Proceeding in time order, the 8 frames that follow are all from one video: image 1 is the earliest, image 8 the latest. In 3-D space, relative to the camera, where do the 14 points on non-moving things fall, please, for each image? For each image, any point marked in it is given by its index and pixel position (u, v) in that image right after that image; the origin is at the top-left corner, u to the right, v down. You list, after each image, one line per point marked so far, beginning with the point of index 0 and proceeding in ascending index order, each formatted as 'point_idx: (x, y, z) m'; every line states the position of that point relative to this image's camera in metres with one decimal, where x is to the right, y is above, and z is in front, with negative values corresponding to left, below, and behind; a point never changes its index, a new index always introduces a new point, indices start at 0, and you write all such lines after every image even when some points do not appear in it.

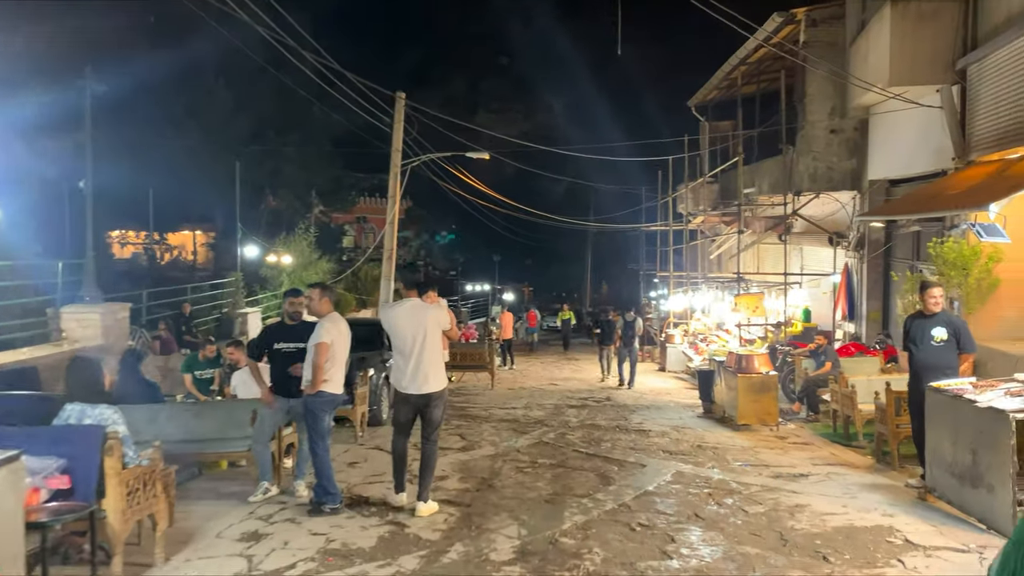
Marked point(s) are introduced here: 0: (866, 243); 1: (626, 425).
0: (+6.3, +0.8, +14.5) m
1: (+1.5, -1.8, +10.5) m
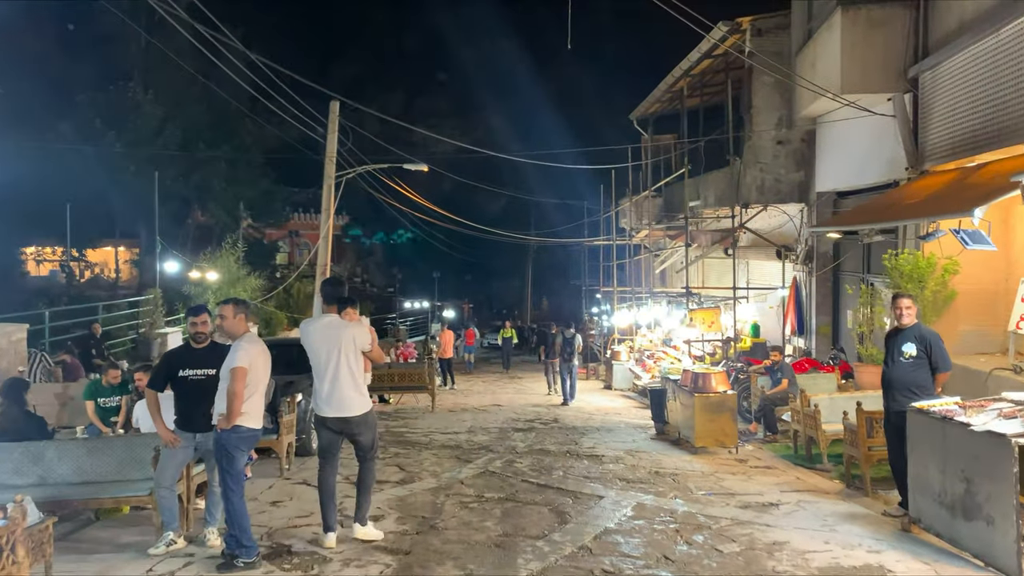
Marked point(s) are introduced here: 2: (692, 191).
0: (+5.3, +0.6, +14.2) m
1: (+0.8, -2.0, +9.9) m
2: (+4.1, +2.1, +18.0) m
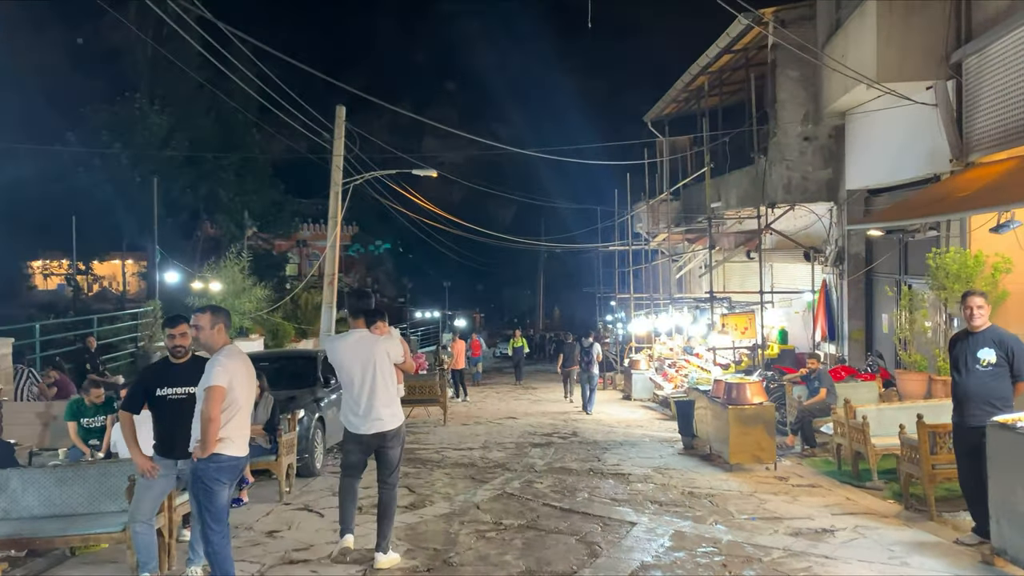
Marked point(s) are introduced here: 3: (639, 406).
0: (+5.6, +0.5, +13.5) m
1: (+1.0, -2.0, +9.1) m
2: (+4.3, +2.0, +17.2) m
3: (+2.5, -2.4, +16.3) m
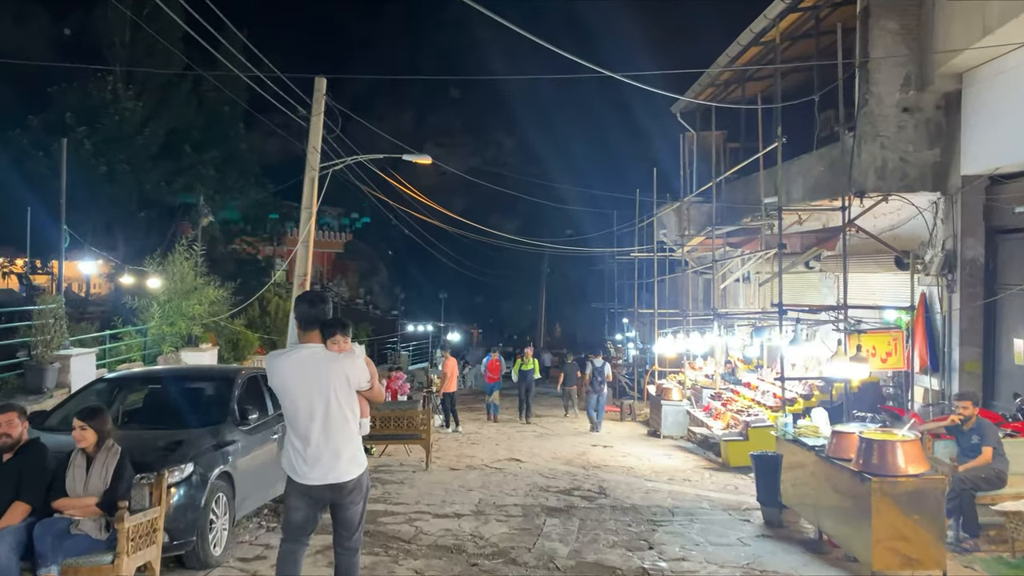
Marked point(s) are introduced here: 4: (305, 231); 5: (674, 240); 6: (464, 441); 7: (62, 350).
0: (+5.7, +0.3, +10.3) m
1: (+1.1, -2.0, +5.9) m
2: (+4.5, +1.8, +14.1) m
3: (+2.6, -2.6, +13.0) m
4: (-4.3, +1.2, +16.9) m
5: (+3.8, +1.1, +19.0) m
6: (-0.8, -2.6, +13.5) m
7: (-6.0, -0.8, +10.9) m
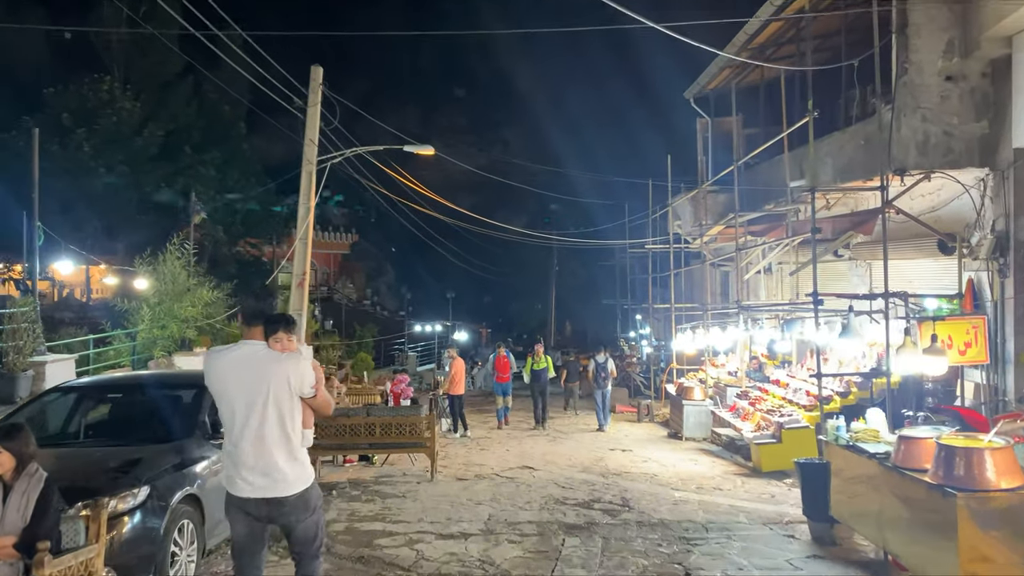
0: (+5.8, +0.5, +9.3) m
1: (+1.2, -1.9, +5.0) m
2: (+4.6, +1.9, +13.1) m
3: (+2.8, -2.4, +12.1) m
4: (-4.1, +1.2, +16.1) m
5: (+4.0, +1.3, +18.0) m
6: (-0.6, -2.5, +12.7) m
7: (-5.9, -0.8, +10.1) m
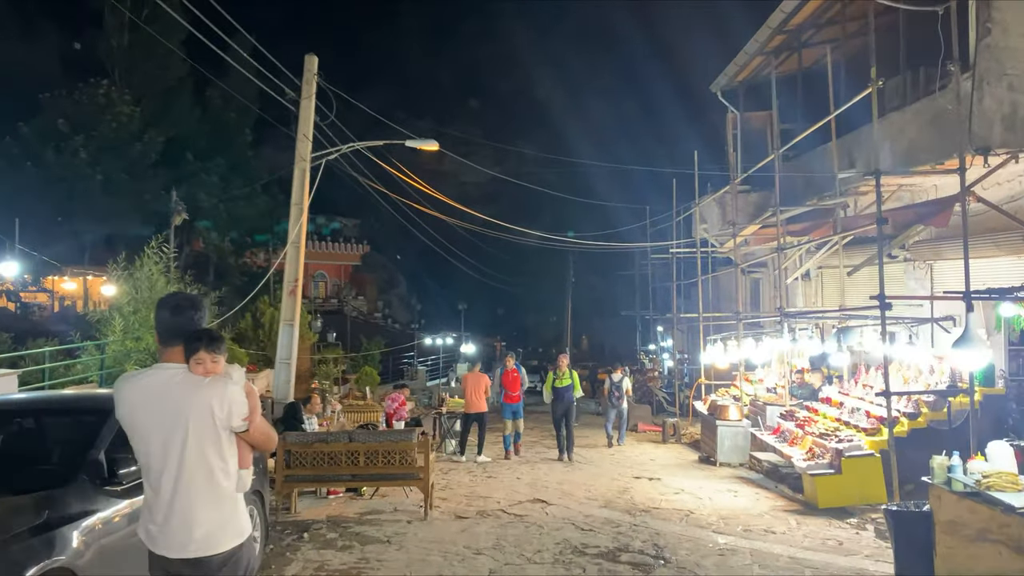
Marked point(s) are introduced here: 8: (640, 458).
0: (+5.9, +0.5, +7.7) m
1: (+1.1, -1.8, +3.4) m
2: (+4.8, +1.9, +11.6) m
3: (+2.9, -2.5, +10.5) m
4: (-3.9, +1.1, +14.7) m
5: (+4.2, +1.1, +16.5) m
6: (-0.5, -2.6, +11.1) m
7: (-5.8, -0.9, +8.7) m
8: (+2.1, -2.8, +13.1) m
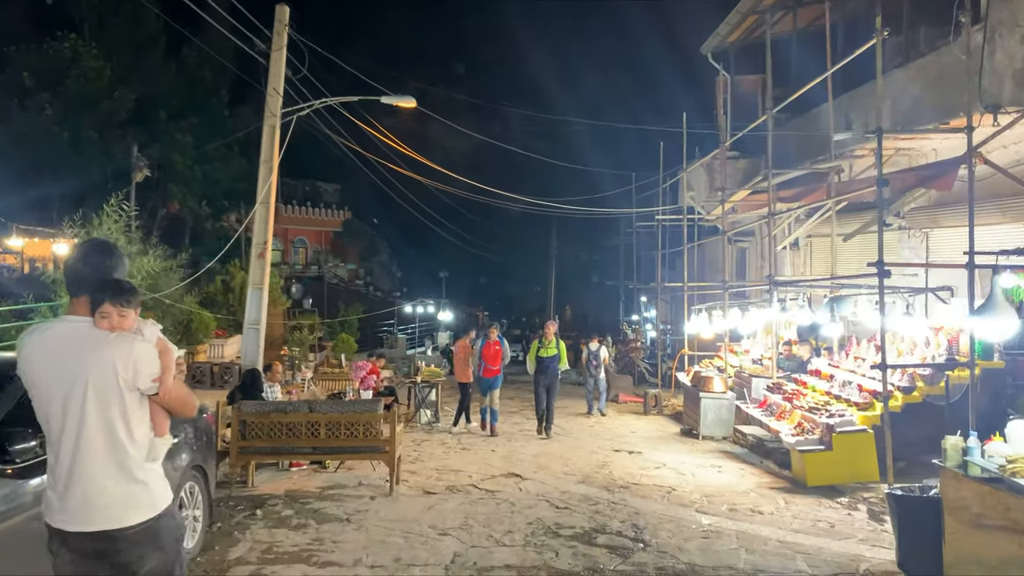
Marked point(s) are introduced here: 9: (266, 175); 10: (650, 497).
0: (+5.6, +0.8, +7.2) m
1: (+1.0, -1.7, +2.9) m
2: (+4.5, +2.3, +11.0) m
3: (+2.6, -2.1, +10.1) m
4: (-4.3, +1.7, +14.0) m
5: (+3.8, +1.7, +15.9) m
6: (-0.8, -2.1, +10.6) m
7: (-6.1, -0.4, +8.0) m
8: (+1.7, -2.2, +12.7) m
9: (-4.3, +2.0, +14.0) m
10: (+1.3, -1.9, +7.6) m
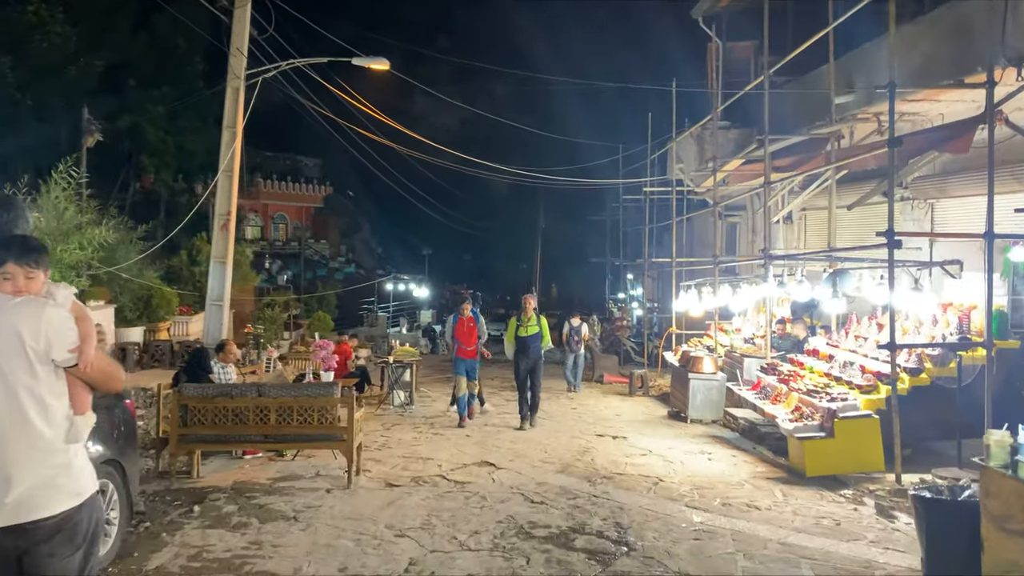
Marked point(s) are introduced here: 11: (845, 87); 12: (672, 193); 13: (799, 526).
0: (+5.4, +1.0, +6.5) m
1: (+0.8, -1.5, +2.2) m
2: (+4.2, +2.6, +10.2) m
3: (+2.3, -1.8, +9.4) m
4: (-4.6, +2.1, +13.1) m
5: (+3.4, +2.2, +15.2) m
6: (-1.1, -1.7, +9.9) m
7: (-6.3, -0.1, +7.1) m
8: (+1.4, -1.8, +12.0) m
9: (-4.6, +2.4, +13.1) m
10: (+1.0, -1.7, +6.8) m
11: (+4.1, +2.6, +10.1) m
12: (+3.1, +1.9, +16.2) m
13: (+2.0, -1.7, +5.8) m
